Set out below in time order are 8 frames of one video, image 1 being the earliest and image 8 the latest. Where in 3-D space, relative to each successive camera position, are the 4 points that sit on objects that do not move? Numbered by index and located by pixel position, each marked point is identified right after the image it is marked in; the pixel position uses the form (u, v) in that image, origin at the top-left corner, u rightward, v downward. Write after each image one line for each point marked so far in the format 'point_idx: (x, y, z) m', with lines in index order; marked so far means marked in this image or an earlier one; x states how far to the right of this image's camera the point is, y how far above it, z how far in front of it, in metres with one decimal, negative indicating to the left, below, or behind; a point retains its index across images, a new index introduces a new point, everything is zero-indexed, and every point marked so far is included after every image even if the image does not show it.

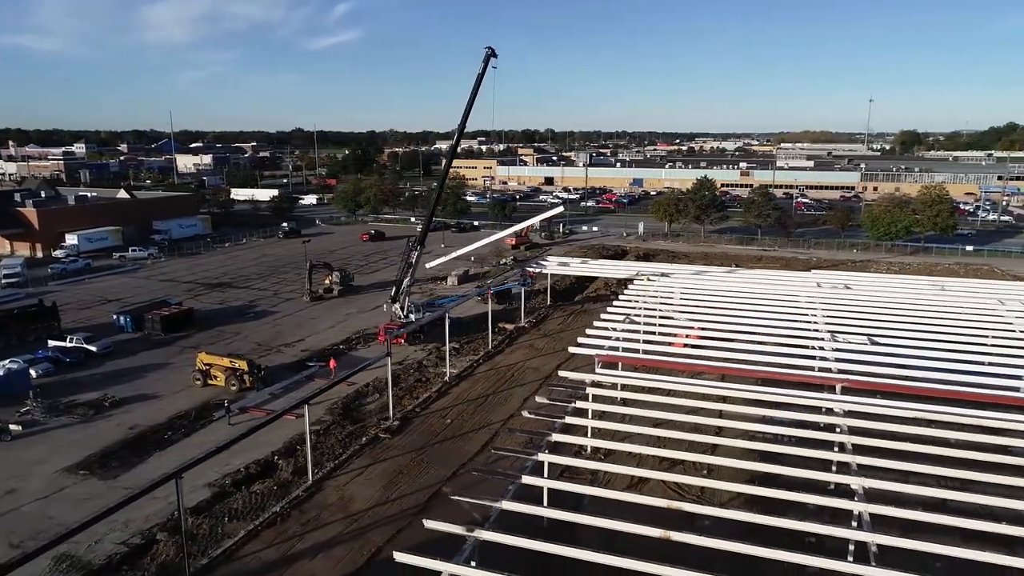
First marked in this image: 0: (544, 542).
0: (+0.3, -1.8, +4.4) m
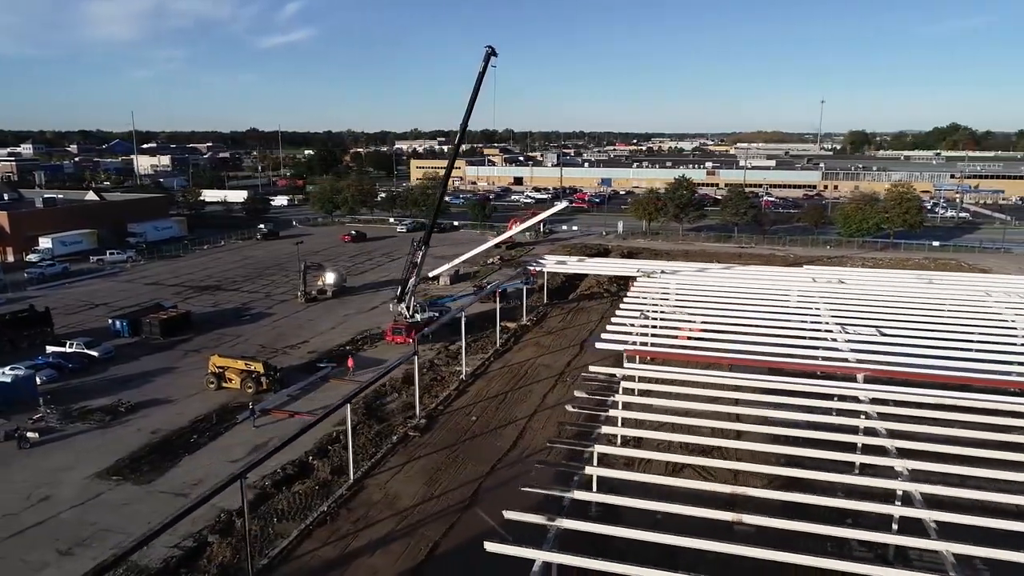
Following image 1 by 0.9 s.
0: (+0.8, -1.7, +4.5) m
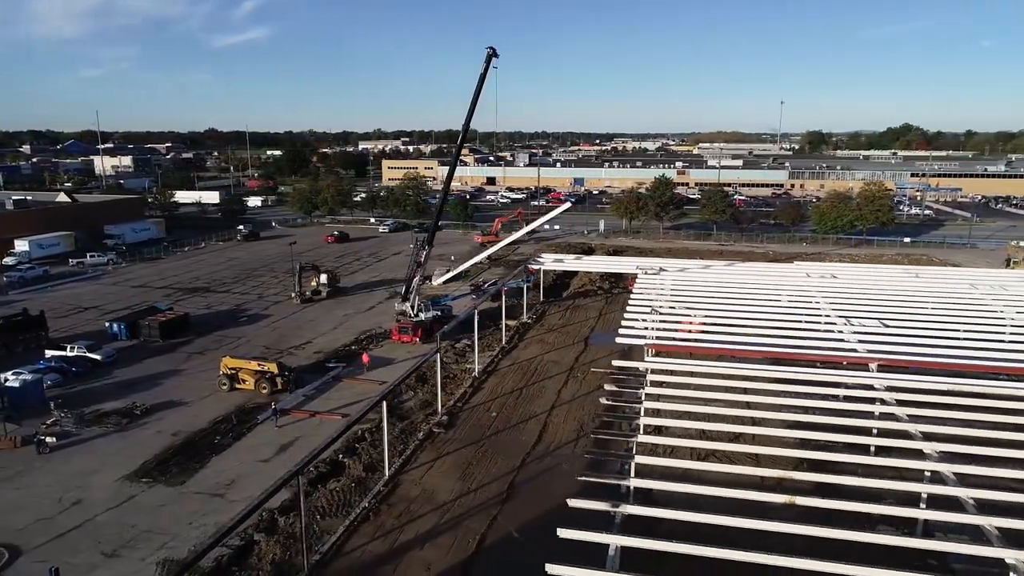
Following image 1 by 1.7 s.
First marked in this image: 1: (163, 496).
0: (+1.3, -1.7, +4.6) m
1: (-3.5, -2.1, +6.4) m
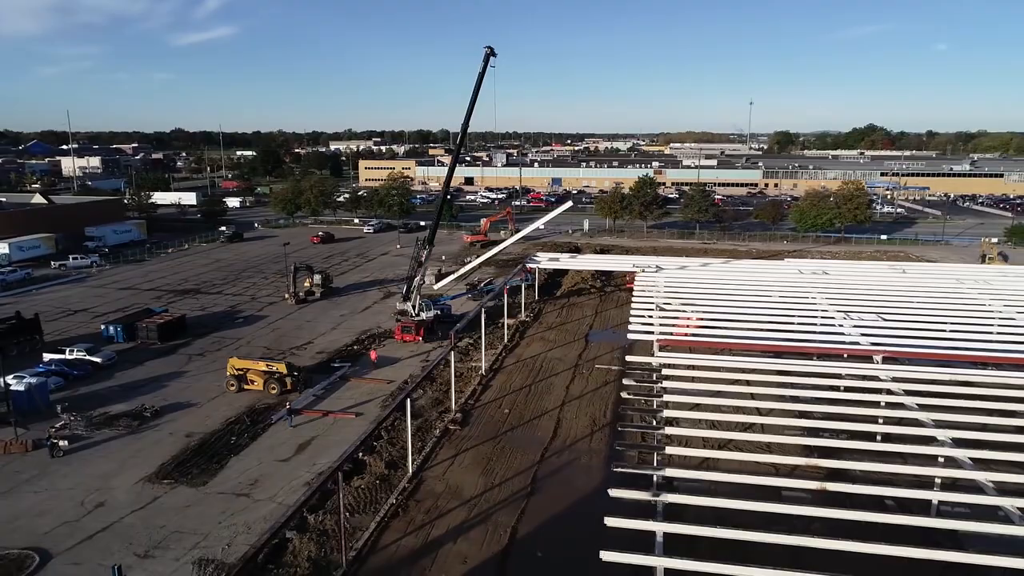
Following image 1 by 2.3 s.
0: (+1.6, -1.6, +4.8) m
1: (-3.3, -2.1, +6.3) m
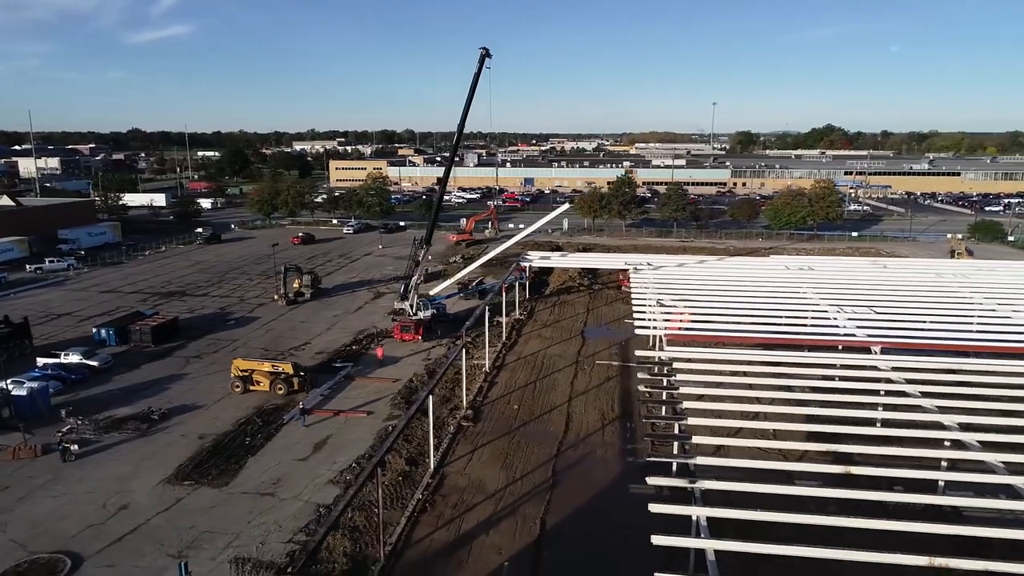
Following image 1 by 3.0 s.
0: (+1.9, -1.6, +5.0) m
1: (-3.0, -2.1, +6.3) m
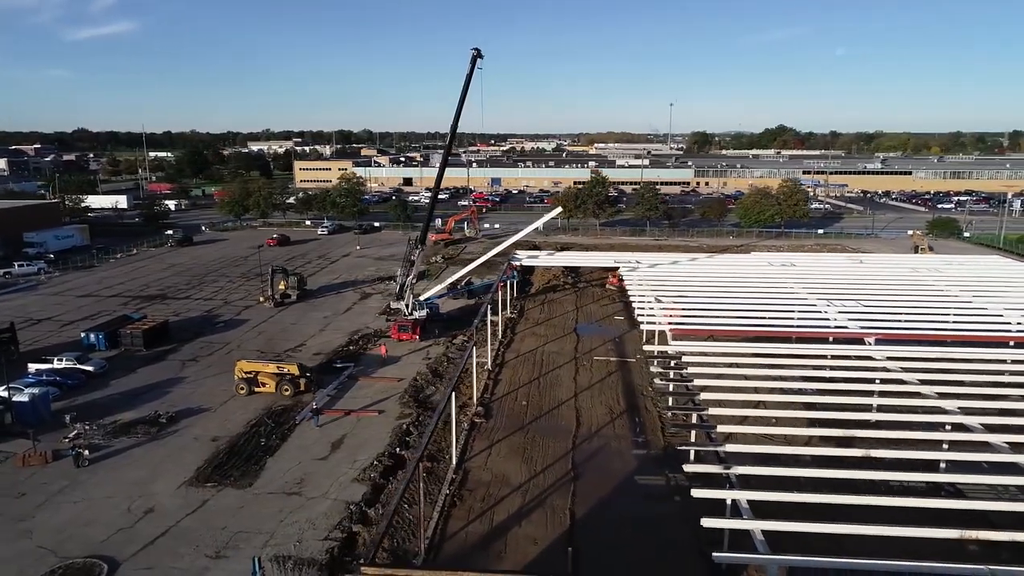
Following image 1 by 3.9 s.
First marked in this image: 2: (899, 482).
0: (+2.2, -1.5, +5.2) m
1: (-2.8, -2.1, +6.3) m
2: (+4.1, -2.1, +6.7) m
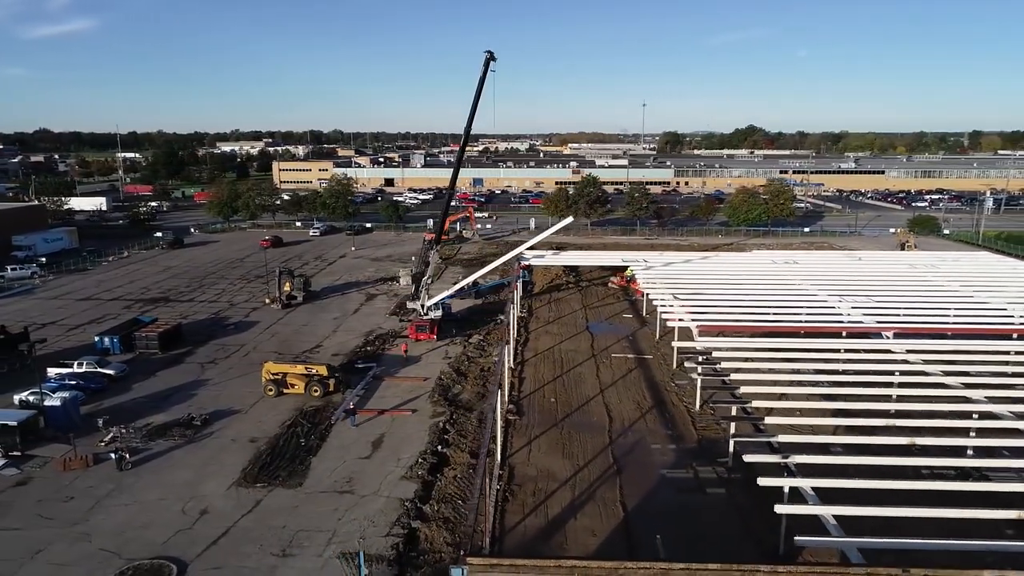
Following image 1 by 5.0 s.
0: (+2.8, -1.5, +5.4) m
1: (-2.2, -2.1, +6.3) m
2: (+4.6, -2.0, +7.0) m
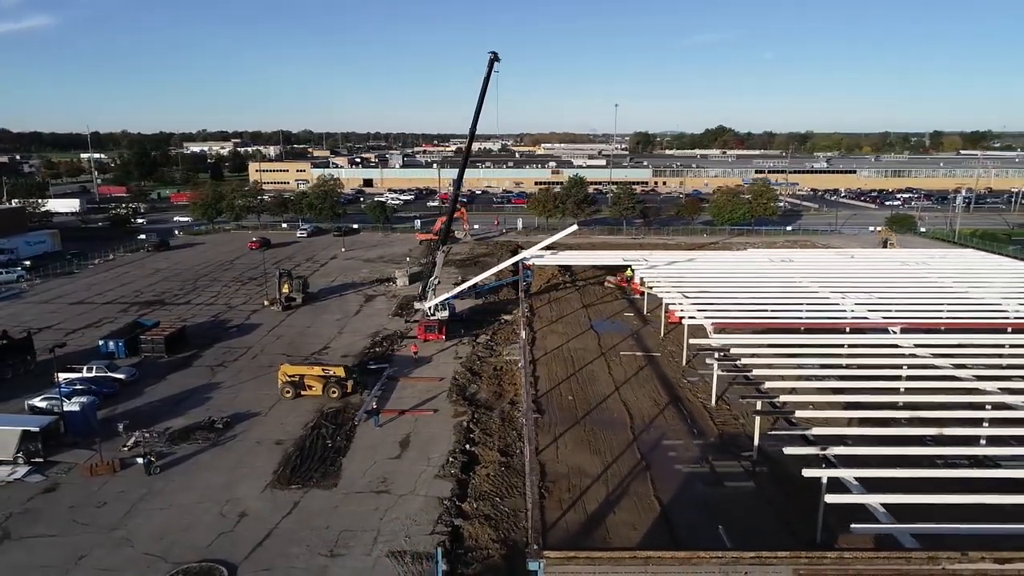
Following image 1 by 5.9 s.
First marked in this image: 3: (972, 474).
0: (+3.2, -1.4, +5.6) m
1: (-1.9, -2.1, +6.4) m
2: (+5.0, -2.0, +7.2) m
3: (+4.0, -1.6, +5.5) m
